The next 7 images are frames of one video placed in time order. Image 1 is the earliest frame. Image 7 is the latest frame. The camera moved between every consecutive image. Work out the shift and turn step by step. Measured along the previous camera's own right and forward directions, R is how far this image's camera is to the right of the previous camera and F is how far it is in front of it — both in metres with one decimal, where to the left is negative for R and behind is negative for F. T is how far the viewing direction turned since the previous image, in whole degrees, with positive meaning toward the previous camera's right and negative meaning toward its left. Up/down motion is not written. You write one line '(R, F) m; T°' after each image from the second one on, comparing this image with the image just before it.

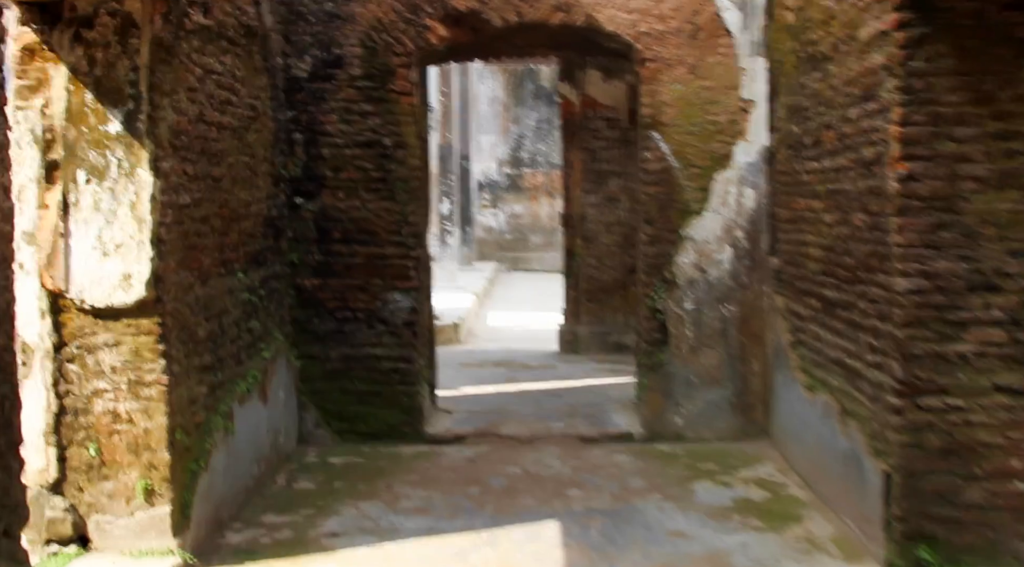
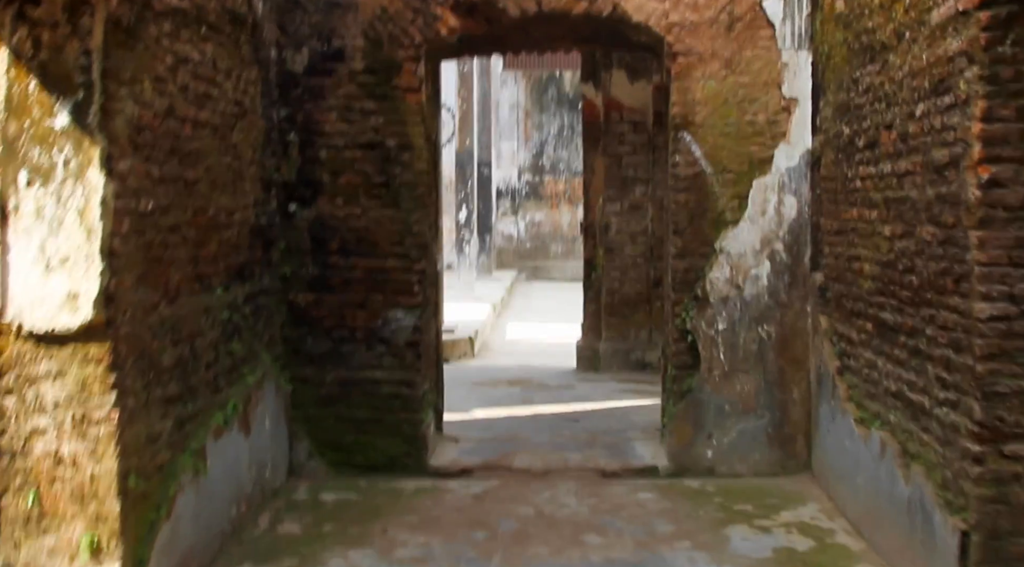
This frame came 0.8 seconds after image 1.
(0.0, +0.5) m; -1°
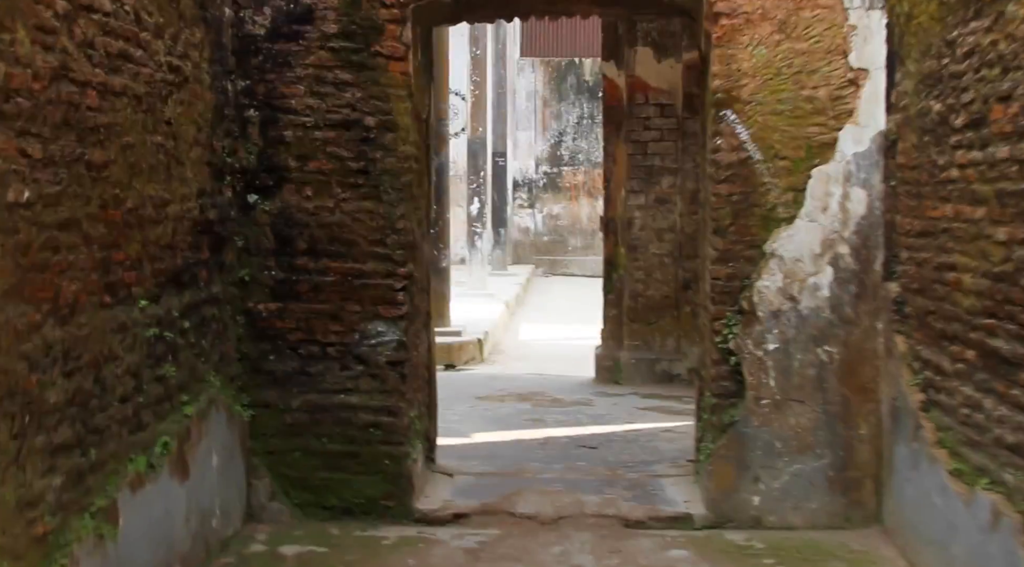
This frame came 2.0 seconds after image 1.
(0.0, +0.8) m; -1°
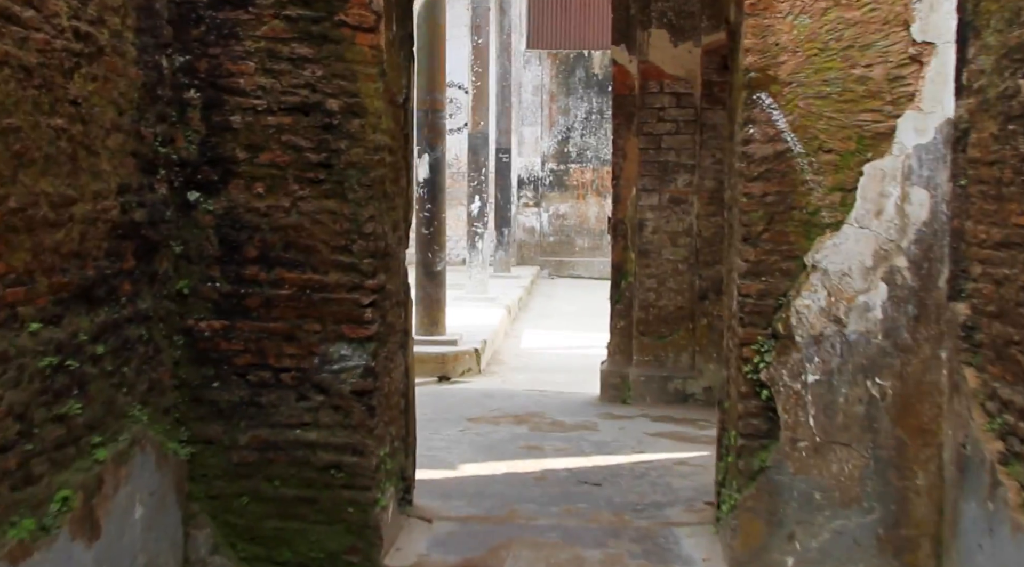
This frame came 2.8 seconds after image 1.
(+0.1, +0.6) m; 0°
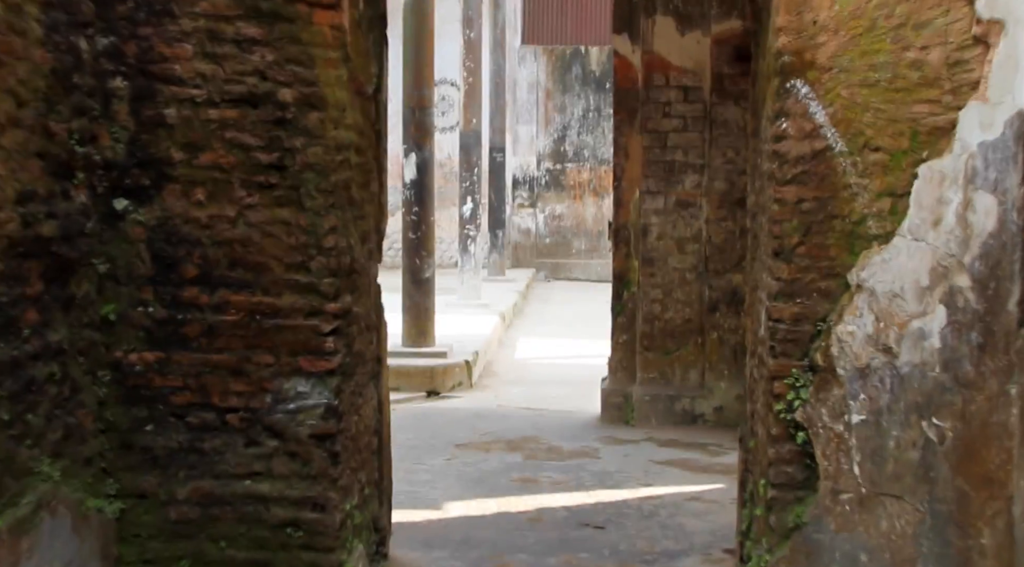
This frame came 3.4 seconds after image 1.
(0.0, +0.5) m; 0°
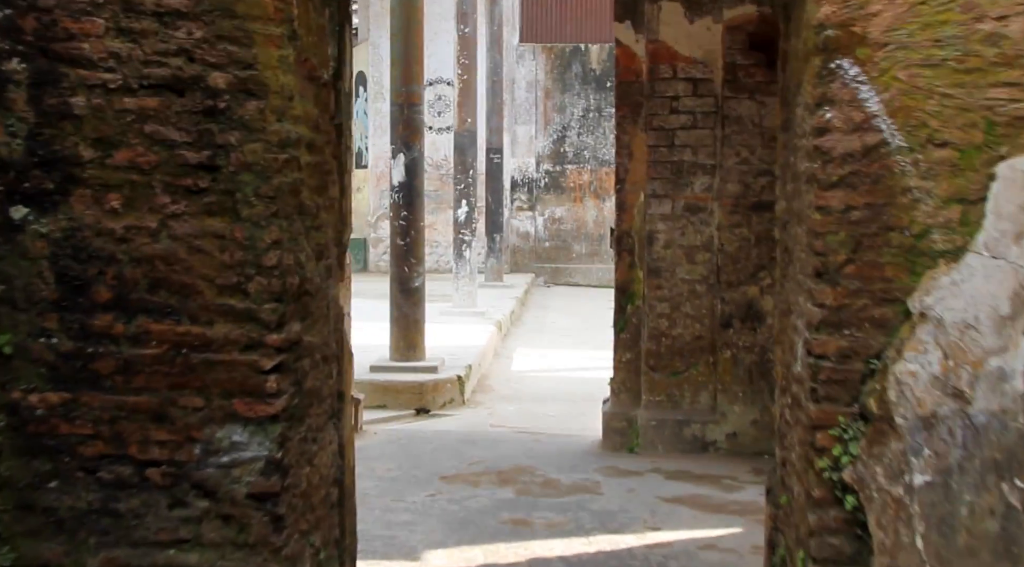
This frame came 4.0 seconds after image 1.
(0.0, +0.5) m; 0°
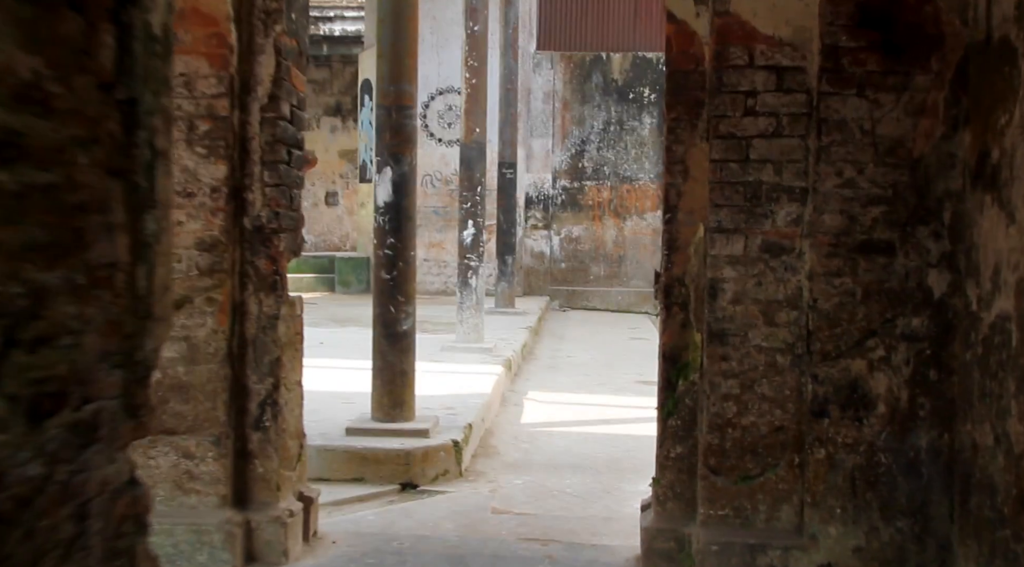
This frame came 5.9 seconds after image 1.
(0.0, +1.4) m; -1°
